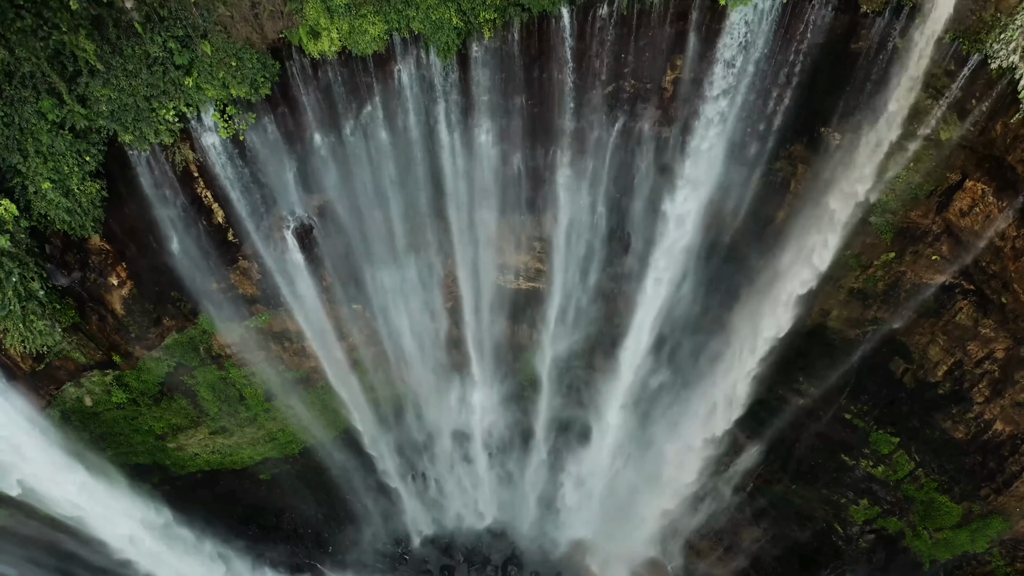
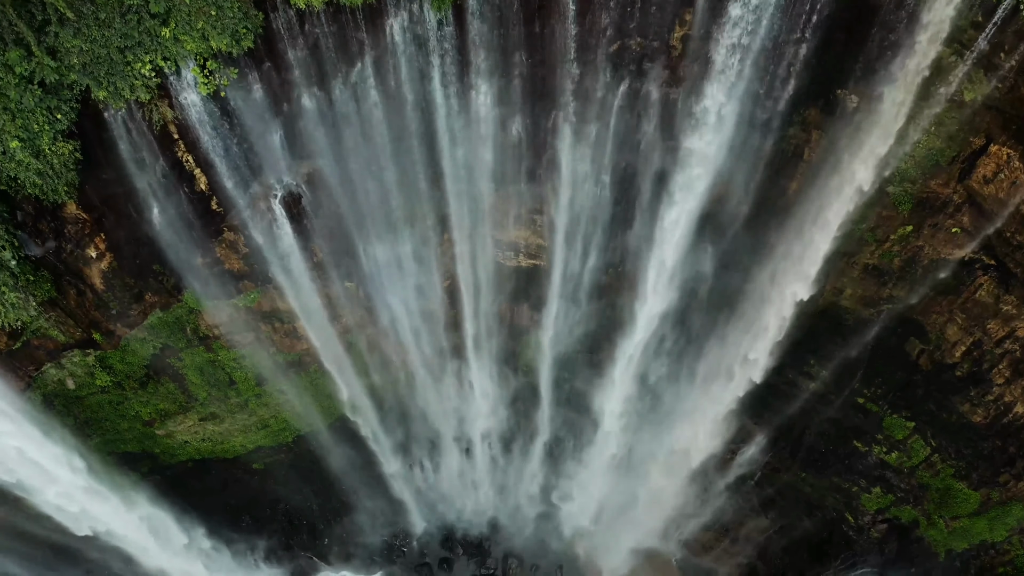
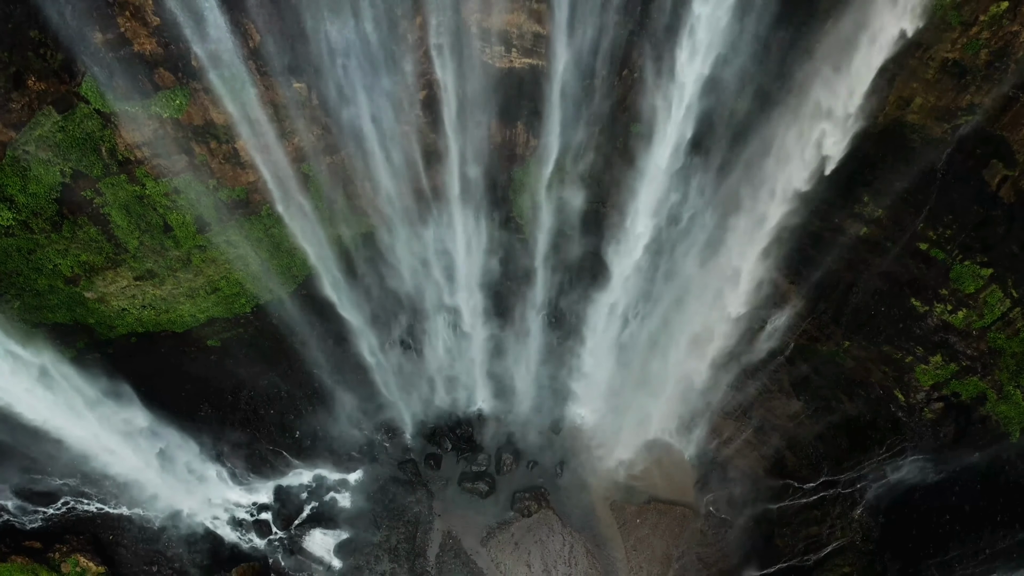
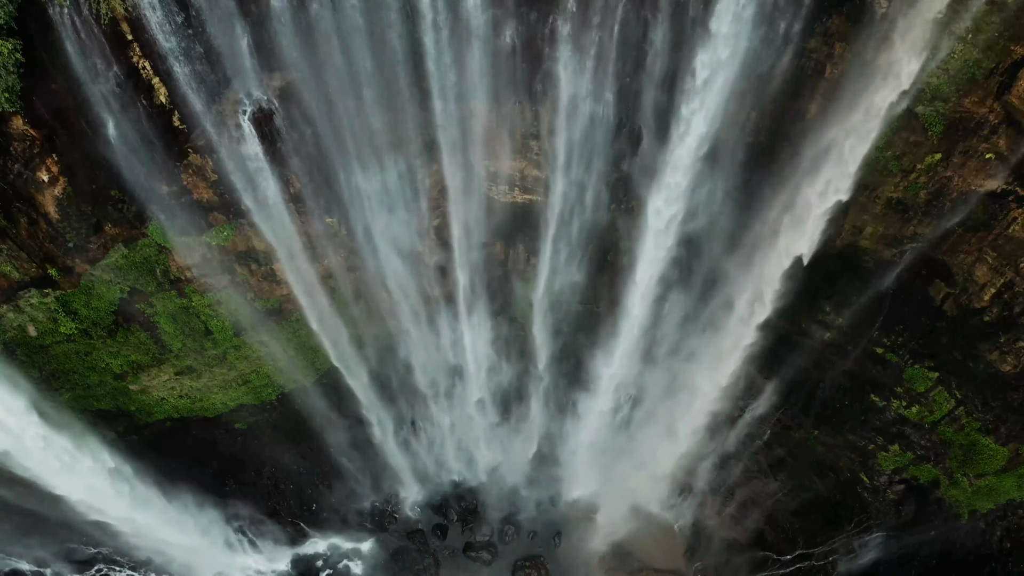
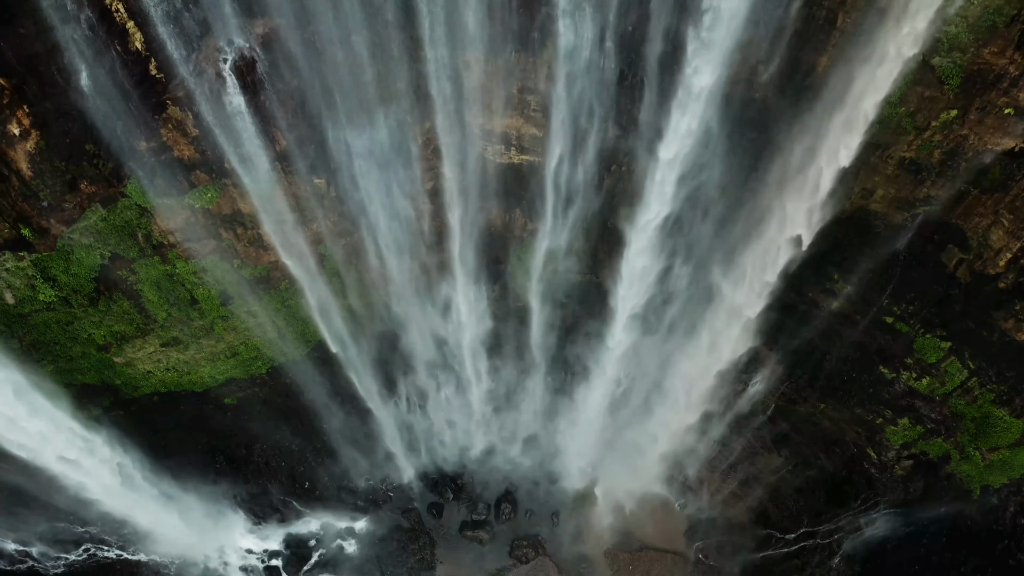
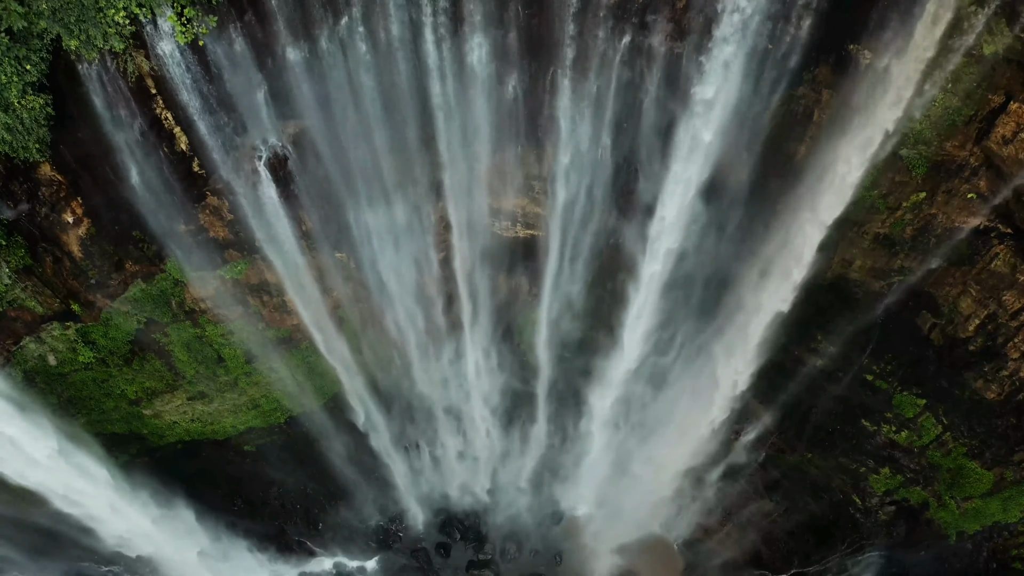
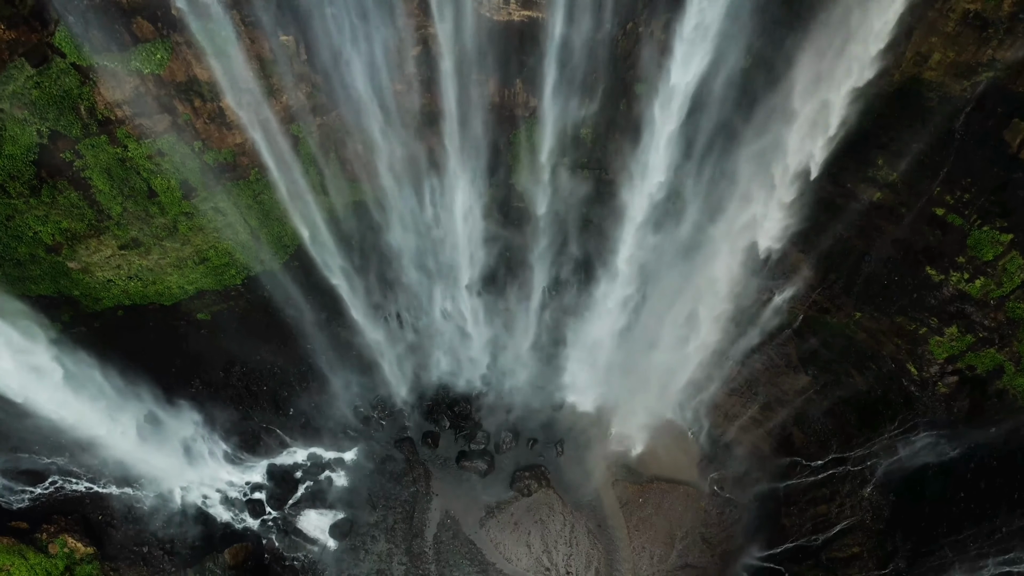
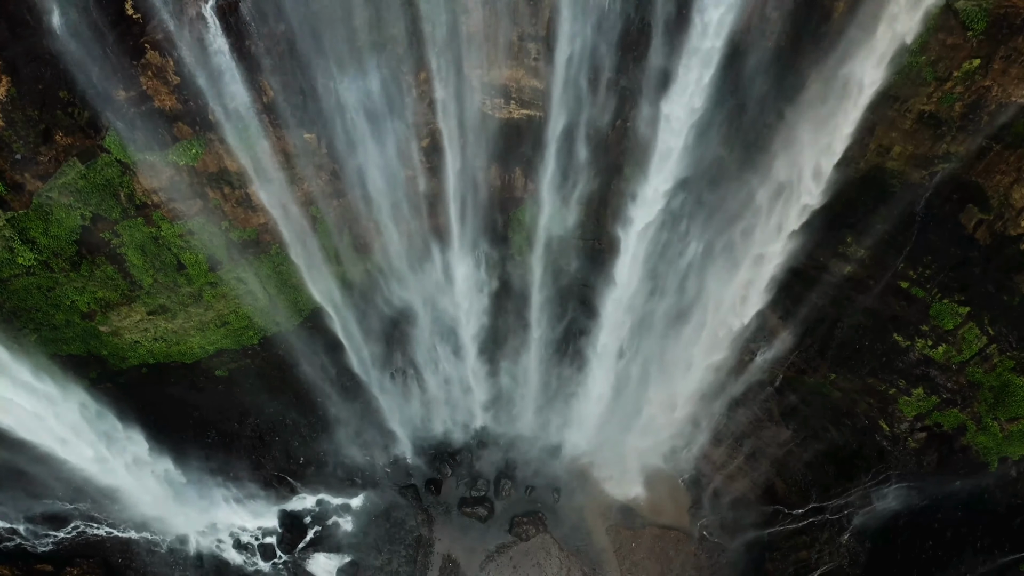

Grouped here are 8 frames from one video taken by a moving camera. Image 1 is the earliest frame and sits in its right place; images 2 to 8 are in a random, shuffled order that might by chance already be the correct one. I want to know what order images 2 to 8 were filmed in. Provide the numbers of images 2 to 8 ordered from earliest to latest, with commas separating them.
2, 6, 4, 5, 8, 3, 7
